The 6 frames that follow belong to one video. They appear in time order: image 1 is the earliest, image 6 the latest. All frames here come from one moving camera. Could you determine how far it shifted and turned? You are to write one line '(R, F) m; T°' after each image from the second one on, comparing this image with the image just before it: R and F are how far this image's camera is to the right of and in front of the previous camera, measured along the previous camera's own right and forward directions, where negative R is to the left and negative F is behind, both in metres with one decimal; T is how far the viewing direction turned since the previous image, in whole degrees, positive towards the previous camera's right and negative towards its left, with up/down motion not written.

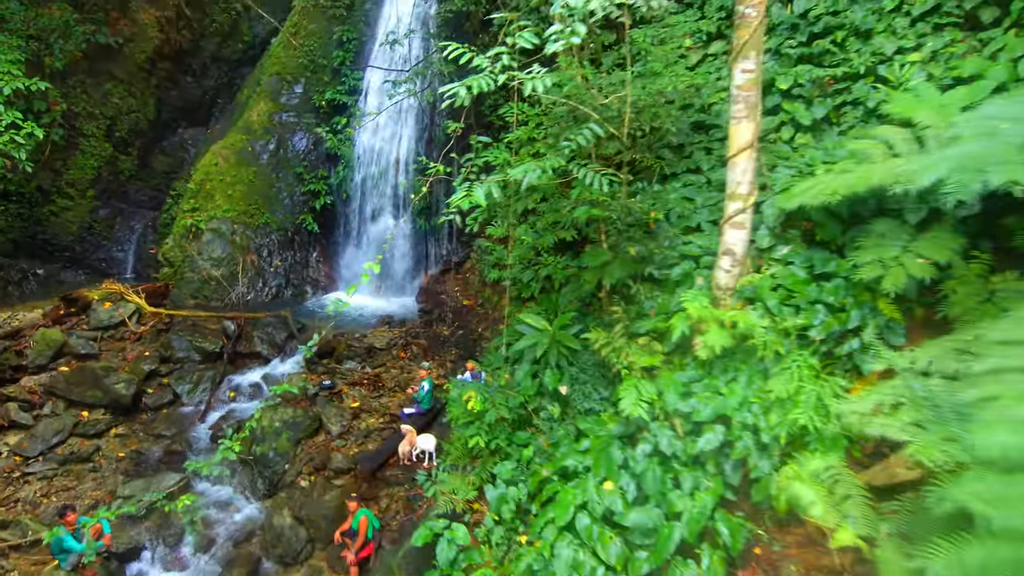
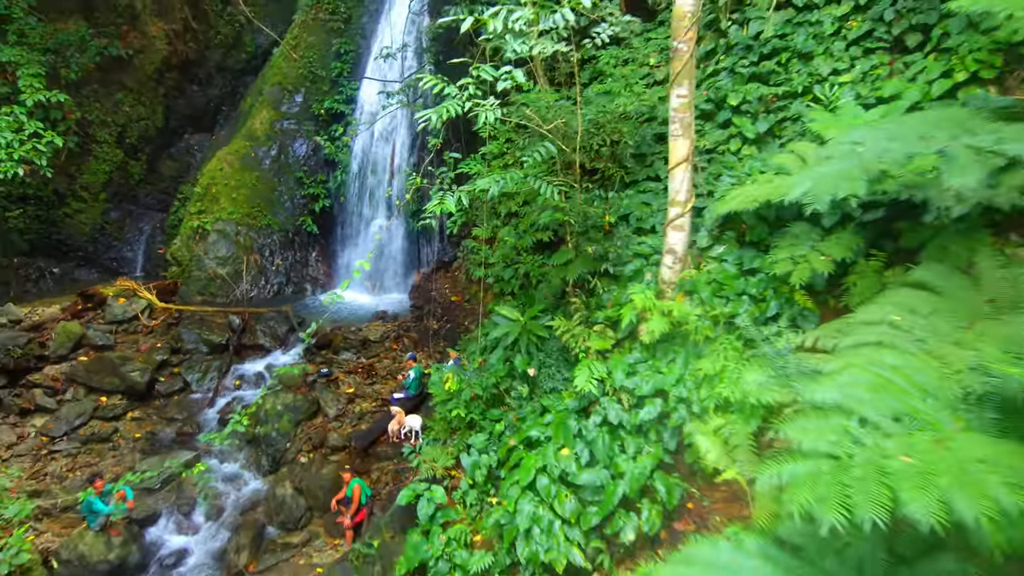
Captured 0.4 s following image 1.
(+0.2, -0.6) m; 0°
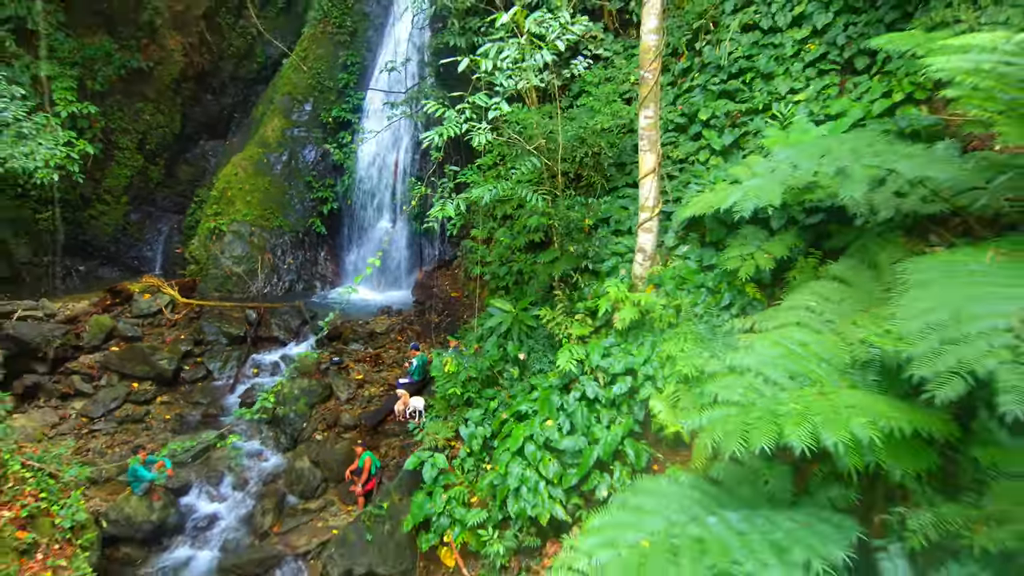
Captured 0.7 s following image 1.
(+0.1, -0.6) m; 0°
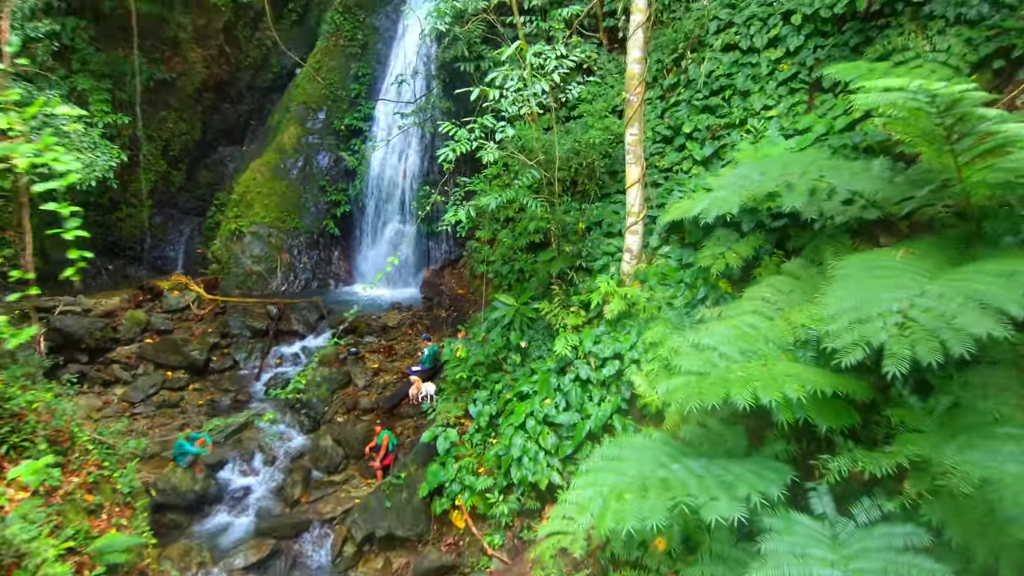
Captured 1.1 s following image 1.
(0.0, -0.7) m; 0°
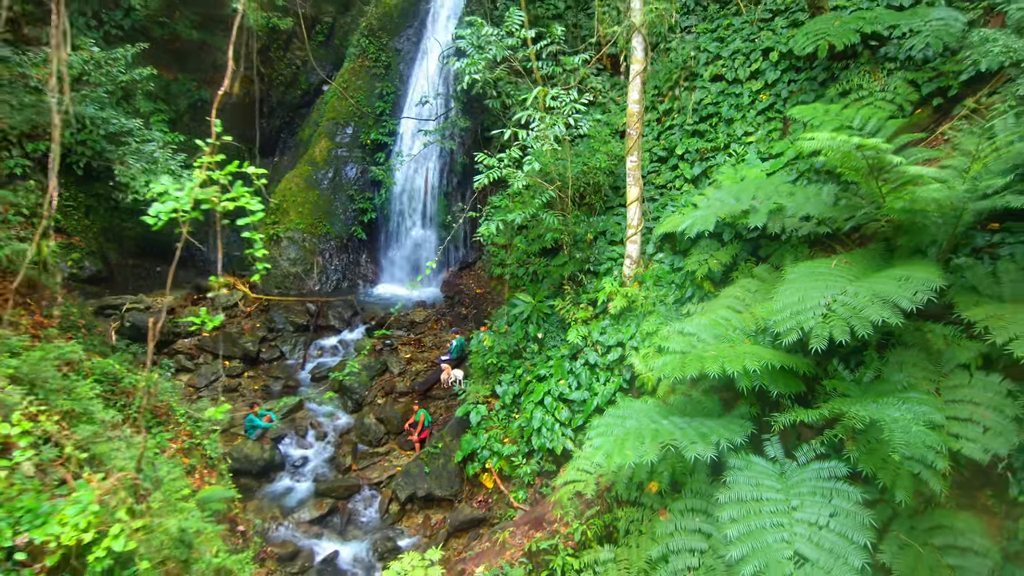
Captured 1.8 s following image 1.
(-0.2, -1.1) m; 0°
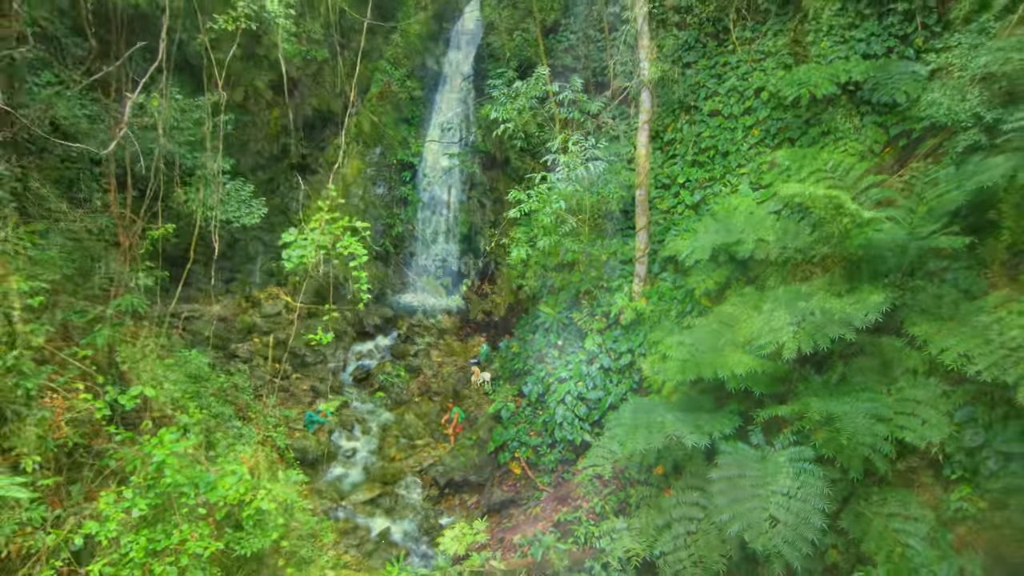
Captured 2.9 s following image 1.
(-0.3, -1.1) m; 0°
